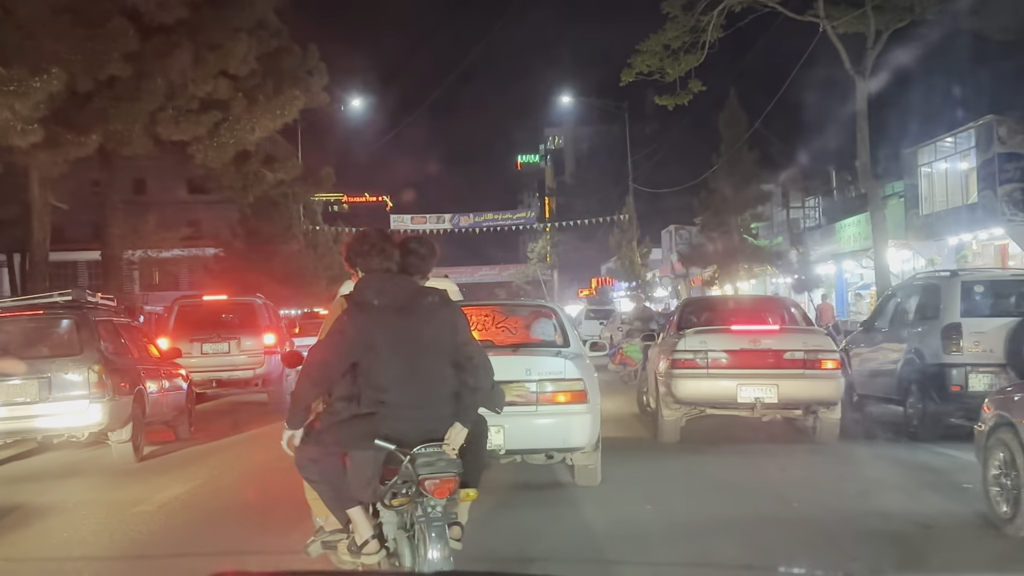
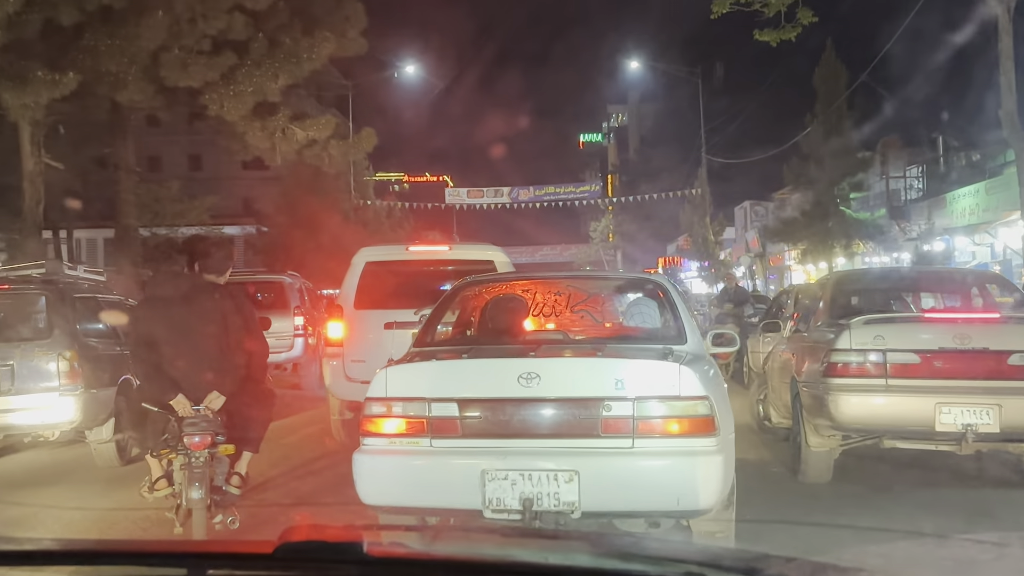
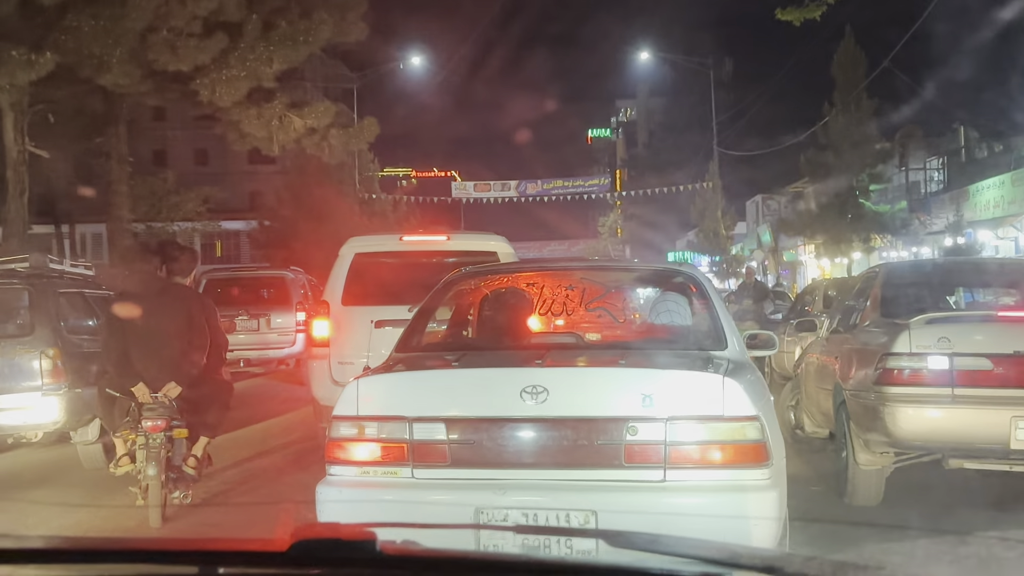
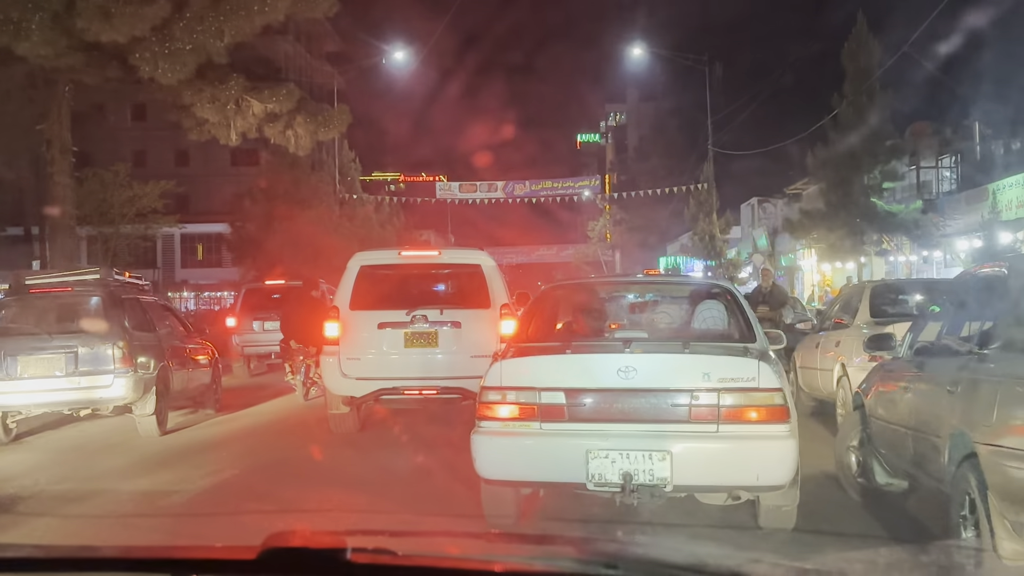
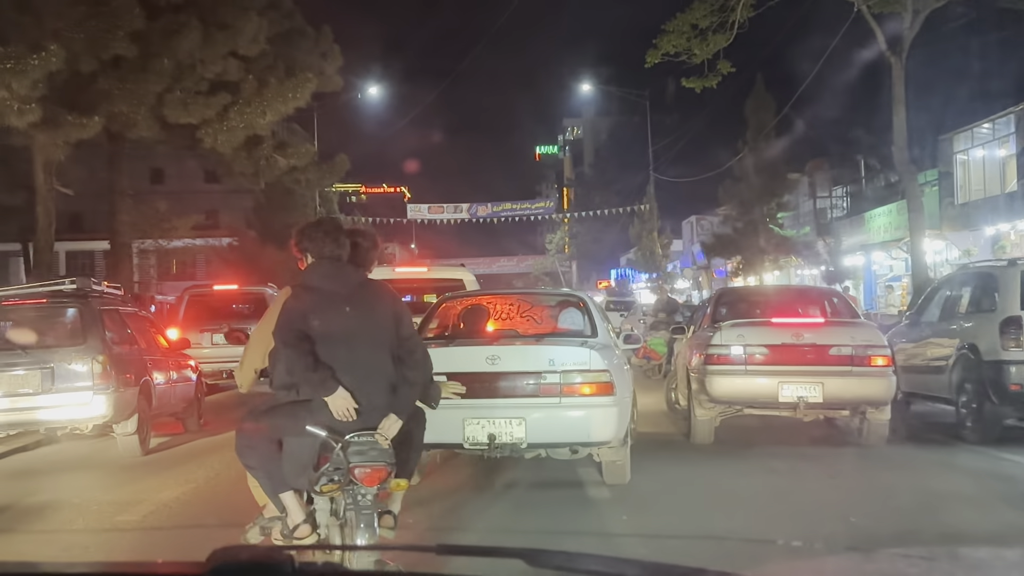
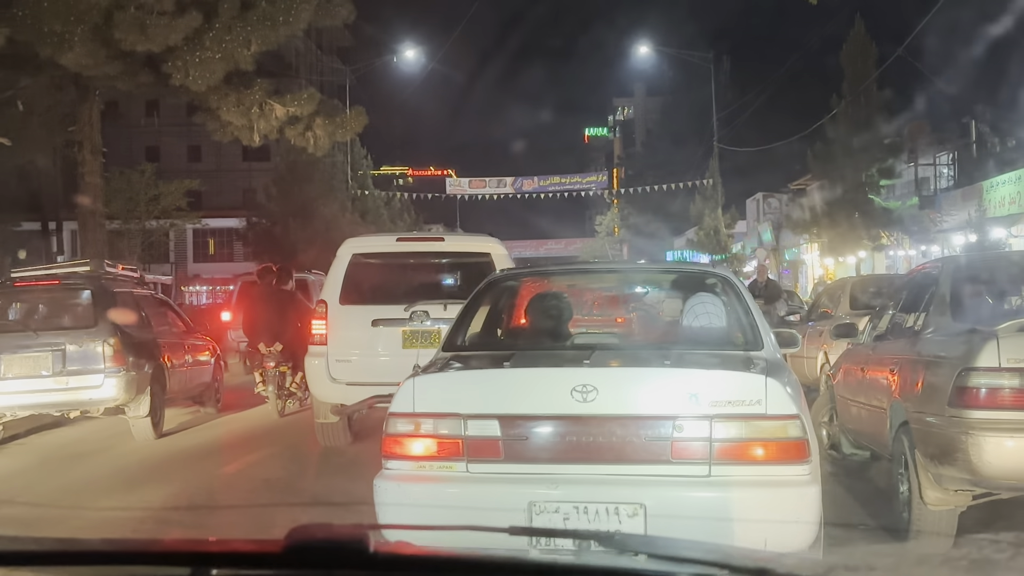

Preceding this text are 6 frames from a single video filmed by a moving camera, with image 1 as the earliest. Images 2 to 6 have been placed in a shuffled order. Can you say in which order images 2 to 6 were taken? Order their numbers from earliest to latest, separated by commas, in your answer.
5, 2, 3, 6, 4
